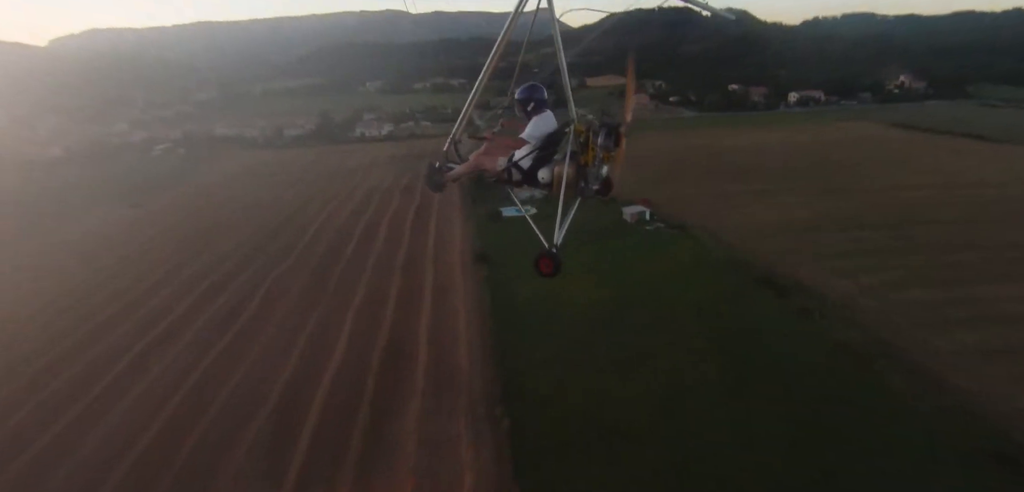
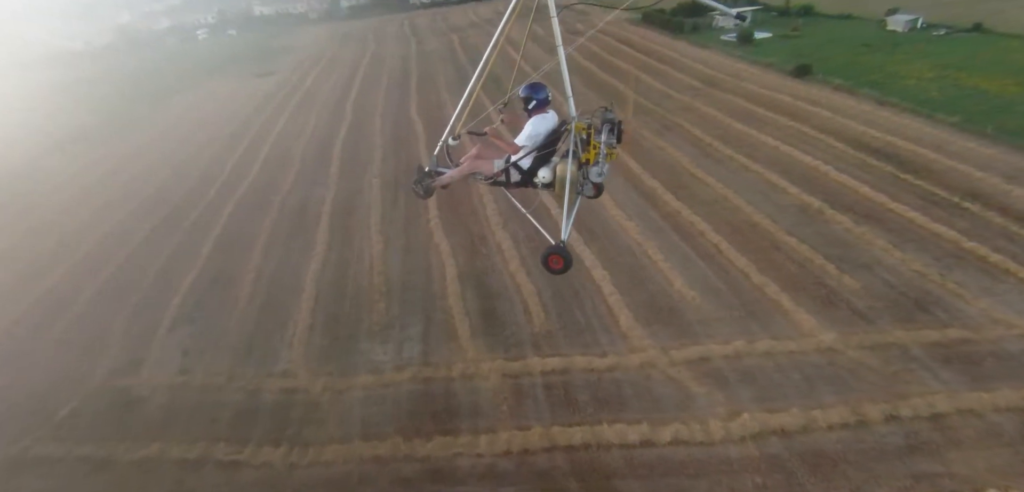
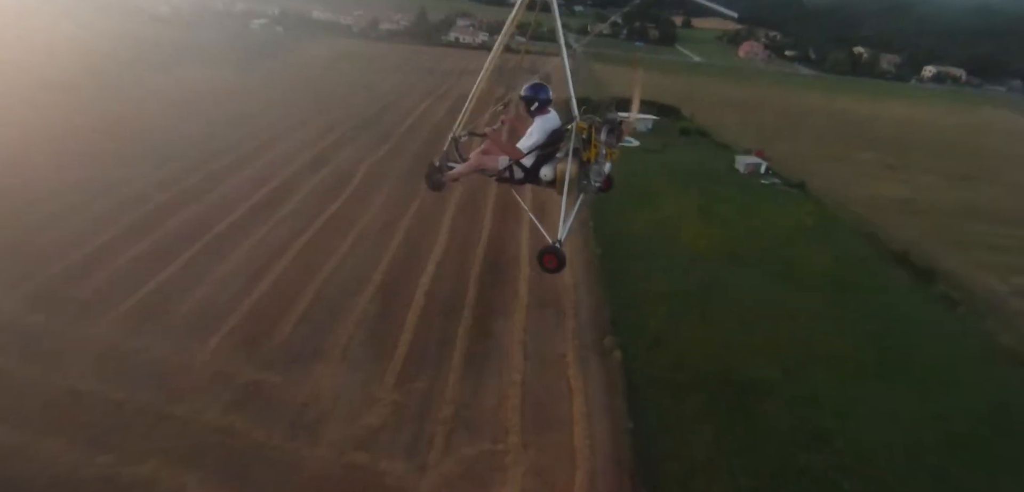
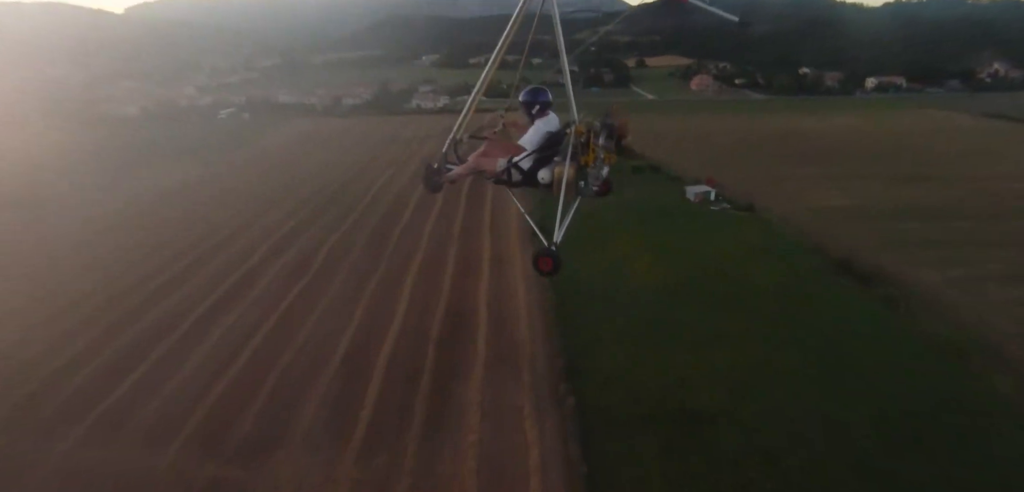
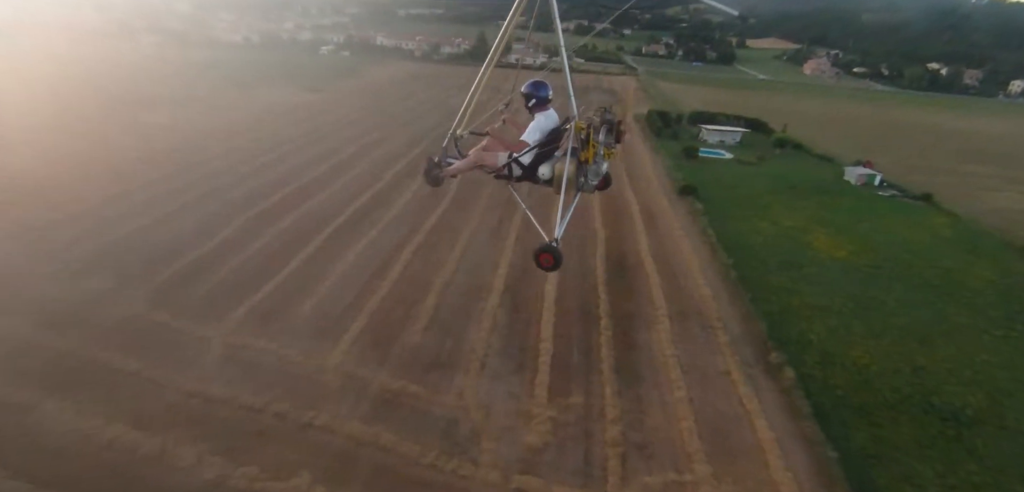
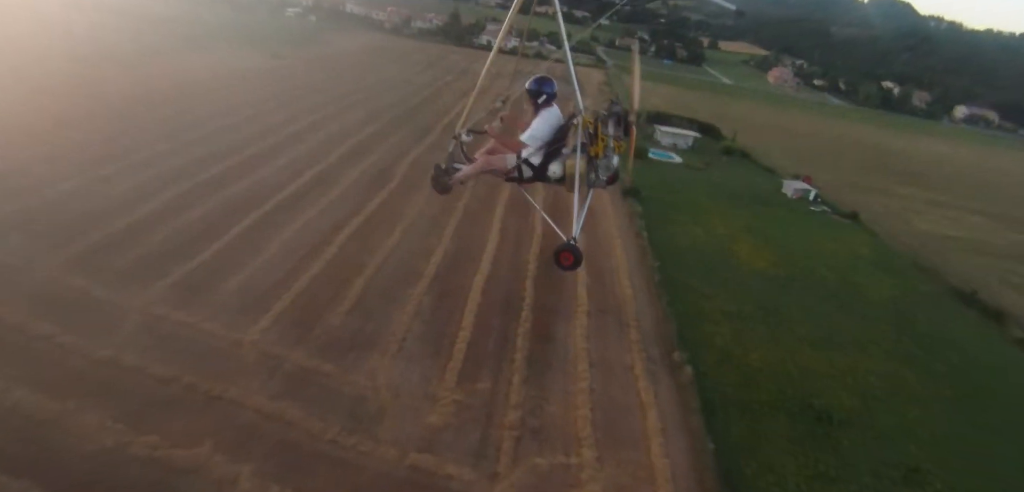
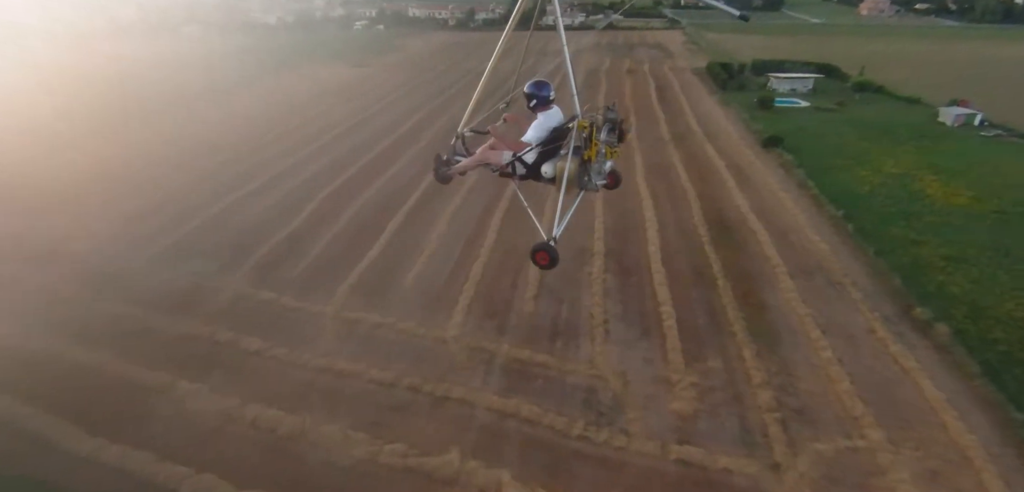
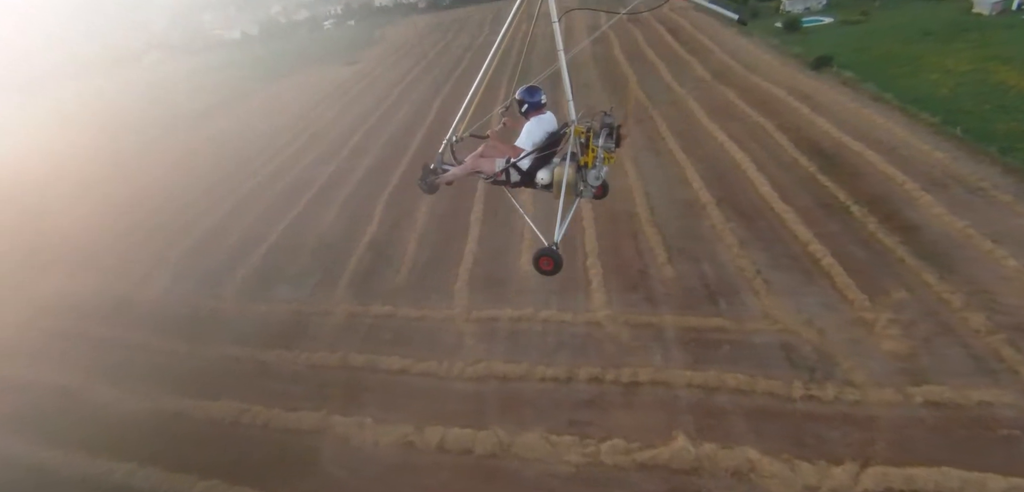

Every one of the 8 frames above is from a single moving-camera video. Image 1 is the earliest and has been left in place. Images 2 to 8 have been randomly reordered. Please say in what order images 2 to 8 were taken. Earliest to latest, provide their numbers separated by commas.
4, 3, 6, 5, 7, 8, 2
